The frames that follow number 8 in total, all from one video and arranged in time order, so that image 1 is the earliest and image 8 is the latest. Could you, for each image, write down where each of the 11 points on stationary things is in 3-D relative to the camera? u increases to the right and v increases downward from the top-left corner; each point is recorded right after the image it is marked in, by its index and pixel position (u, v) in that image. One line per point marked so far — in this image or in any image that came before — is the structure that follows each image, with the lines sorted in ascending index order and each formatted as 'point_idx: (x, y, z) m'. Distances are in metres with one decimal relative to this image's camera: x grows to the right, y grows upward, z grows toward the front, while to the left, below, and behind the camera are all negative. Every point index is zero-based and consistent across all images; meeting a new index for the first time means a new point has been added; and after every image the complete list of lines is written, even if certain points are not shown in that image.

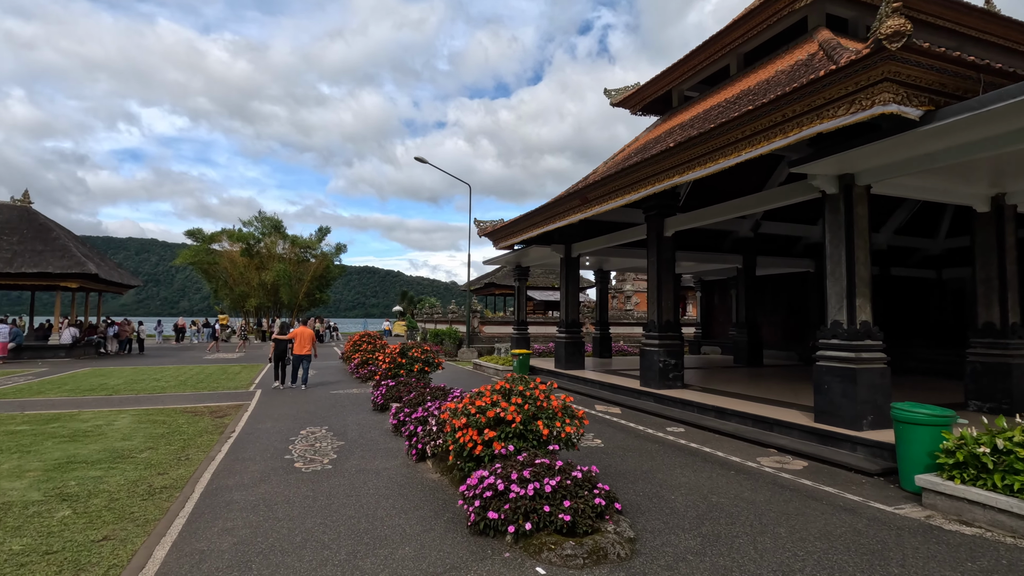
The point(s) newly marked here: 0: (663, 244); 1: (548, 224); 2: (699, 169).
0: (+2.9, +0.8, +10.4) m
1: (+0.9, +1.6, +13.4) m
2: (+3.0, +1.9, +8.4) m
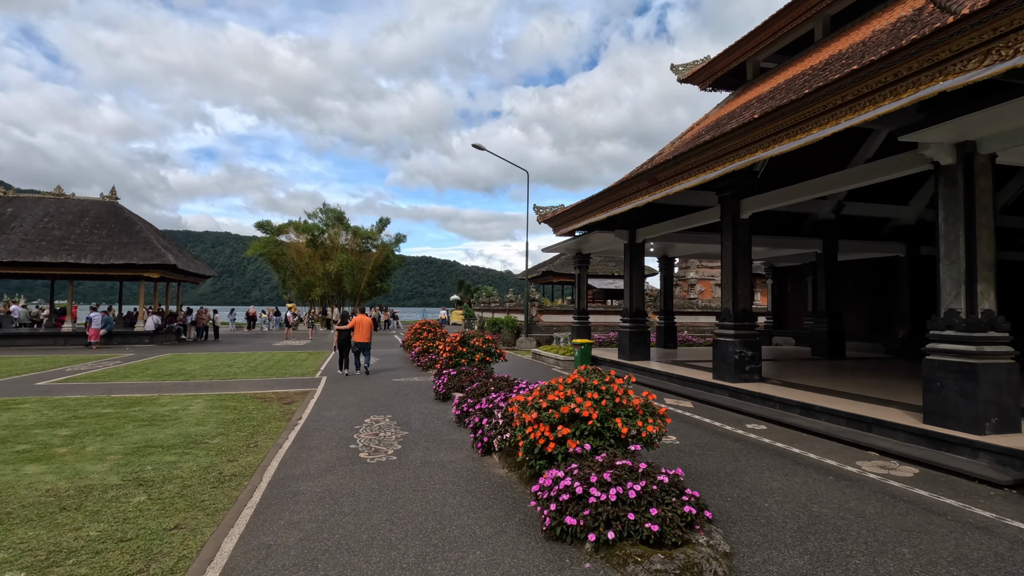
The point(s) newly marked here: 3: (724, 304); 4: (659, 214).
0: (+4.1, +1.1, +9.7) m
1: (+2.4, +1.9, +12.8) m
2: (+3.9, +2.1, +7.6) m
3: (+3.9, -0.3, +9.8) m
4: (+3.8, +1.9, +13.8) m
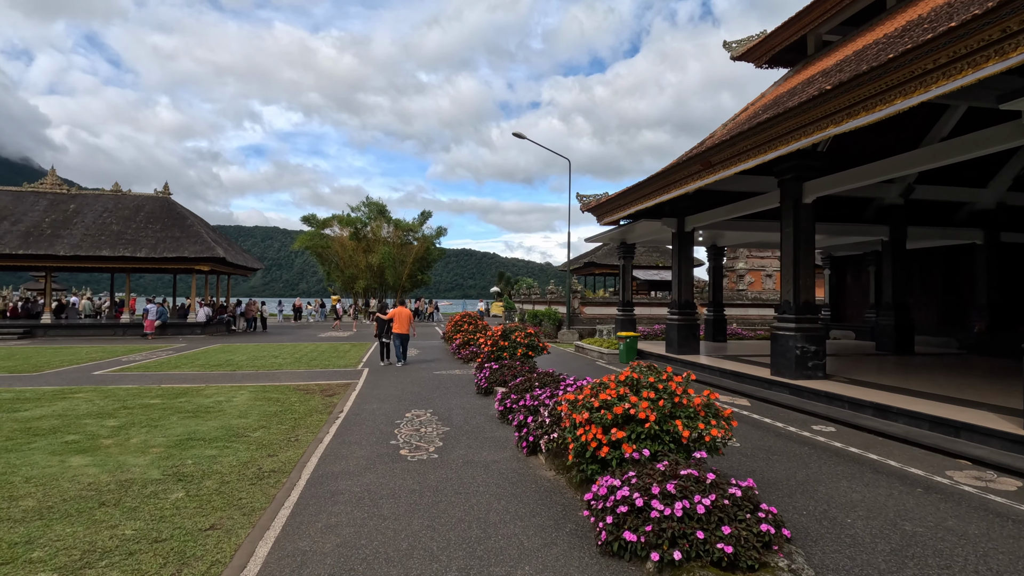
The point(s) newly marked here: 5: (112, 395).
0: (+4.8, +1.3, +9.0) m
1: (+3.4, +2.1, +12.2) m
2: (+4.5, +2.2, +6.9) m
3: (+4.6, -0.1, +9.1) m
4: (+4.8, +2.1, +13.1) m
5: (-6.1, -1.6, +8.2) m
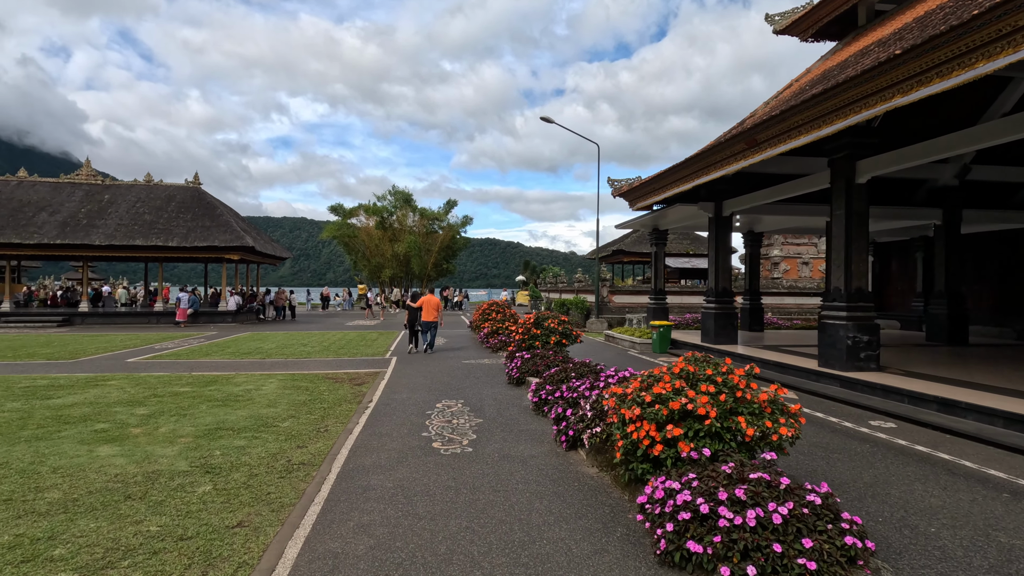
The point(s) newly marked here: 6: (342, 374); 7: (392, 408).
0: (+5.3, +1.5, +8.4) m
1: (+4.0, +2.4, +11.7) m
2: (+4.9, +2.4, +6.3) m
3: (+5.2, +0.1, +8.6) m
4: (+5.5, +2.4, +12.5) m
5: (-5.6, -1.5, +8.2) m
6: (-3.1, -1.6, +9.8) m
7: (-1.6, -1.6, +7.1) m
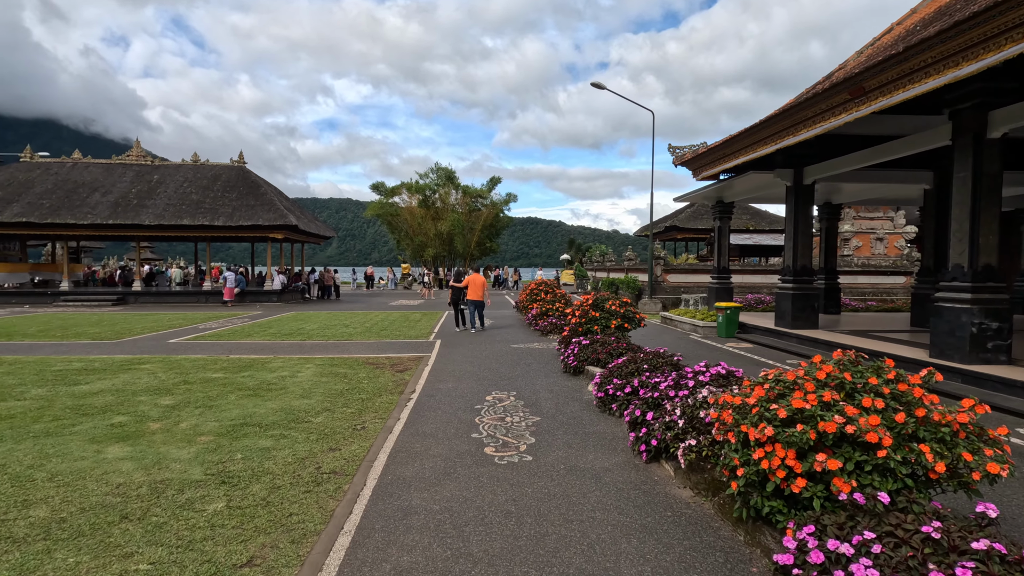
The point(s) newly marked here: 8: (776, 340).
0: (+6.1, +1.8, +7.0) m
1: (+5.1, +2.8, +10.3) m
2: (+5.5, +2.6, +4.9) m
3: (+5.9, +0.4, +7.2) m
4: (+6.6, +2.9, +11.0) m
5: (-4.8, -1.1, +7.7) m
6: (-2.2, -1.2, +9.2) m
7: (-0.9, -1.3, +6.3) m
8: (+5.4, -1.1, +11.0) m
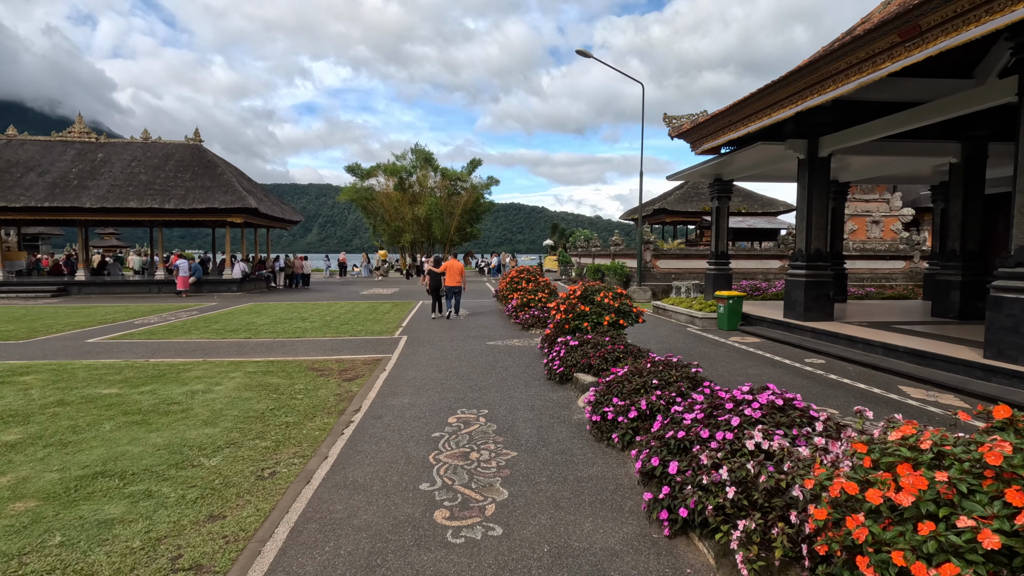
0: (+5.8, +1.9, +5.7) m
1: (+4.6, +3.0, +9.0) m
2: (+5.3, +2.7, +3.6) m
3: (+5.6, +0.5, +6.0) m
4: (+6.2, +3.1, +9.7) m
5: (-5.1, -1.1, +6.2) m
6: (-2.6, -1.1, +7.7) m
7: (-1.2, -1.2, +4.9) m
8: (+4.9, -0.8, +9.7) m
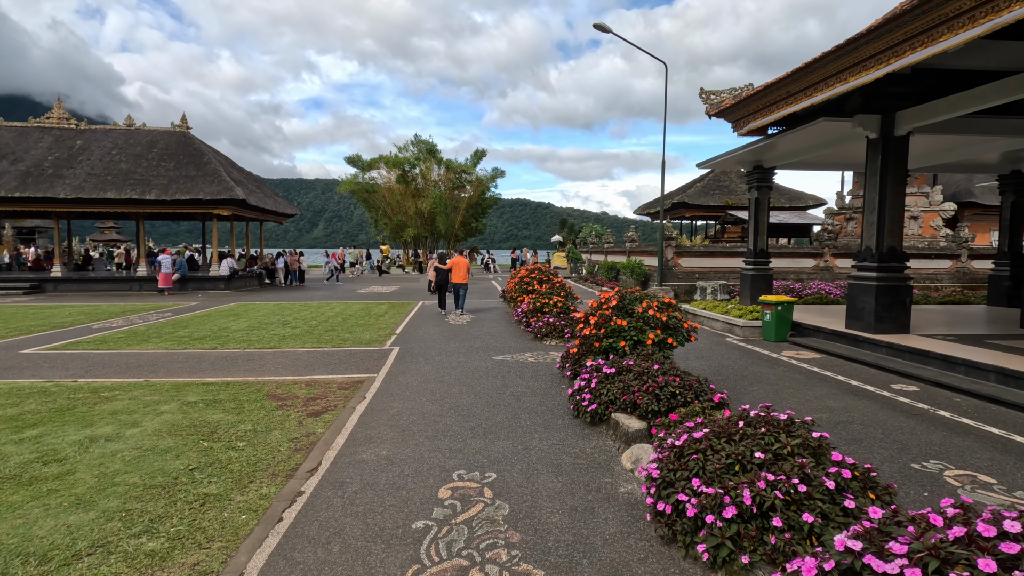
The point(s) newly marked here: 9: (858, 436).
0: (+5.9, +1.8, +4.0) m
1: (+4.8, +2.9, +7.3) m
2: (+5.4, +2.6, +2.0) m
3: (+5.8, +0.4, +4.4) m
4: (+6.4, +3.0, +8.1) m
5: (-5.0, -1.1, +4.7) m
6: (-2.4, -1.1, +6.2) m
7: (-1.0, -1.3, +3.3) m
8: (+5.1, -0.9, +8.1) m
9: (+3.0, -1.3, +4.6) m
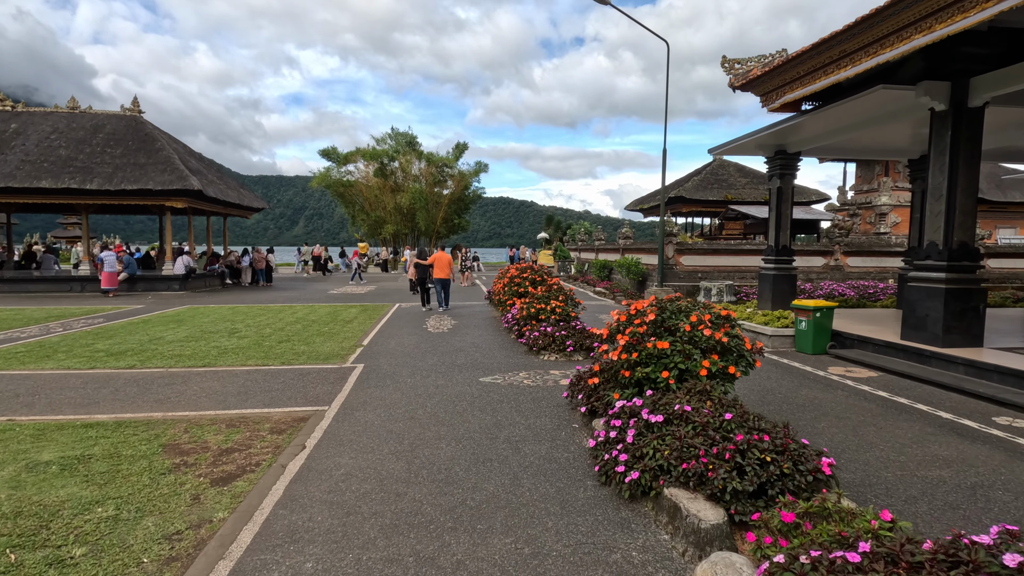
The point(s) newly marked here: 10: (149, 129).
0: (+6.0, +1.7, +2.6) m
1: (+4.7, +2.9, +5.9) m
2: (+5.5, +2.5, +0.6) m
3: (+5.8, +0.4, +3.0) m
4: (+6.3, +3.0, +6.7) m
5: (-5.0, -1.2, +3.0) m
6: (-2.5, -1.2, +4.5) m
7: (-1.0, -1.4, +1.7) m
8: (+5.0, -1.0, +6.7) m
9: (+3.0, -1.3, +3.1) m
10: (-12.2, +5.4, +18.2) m
